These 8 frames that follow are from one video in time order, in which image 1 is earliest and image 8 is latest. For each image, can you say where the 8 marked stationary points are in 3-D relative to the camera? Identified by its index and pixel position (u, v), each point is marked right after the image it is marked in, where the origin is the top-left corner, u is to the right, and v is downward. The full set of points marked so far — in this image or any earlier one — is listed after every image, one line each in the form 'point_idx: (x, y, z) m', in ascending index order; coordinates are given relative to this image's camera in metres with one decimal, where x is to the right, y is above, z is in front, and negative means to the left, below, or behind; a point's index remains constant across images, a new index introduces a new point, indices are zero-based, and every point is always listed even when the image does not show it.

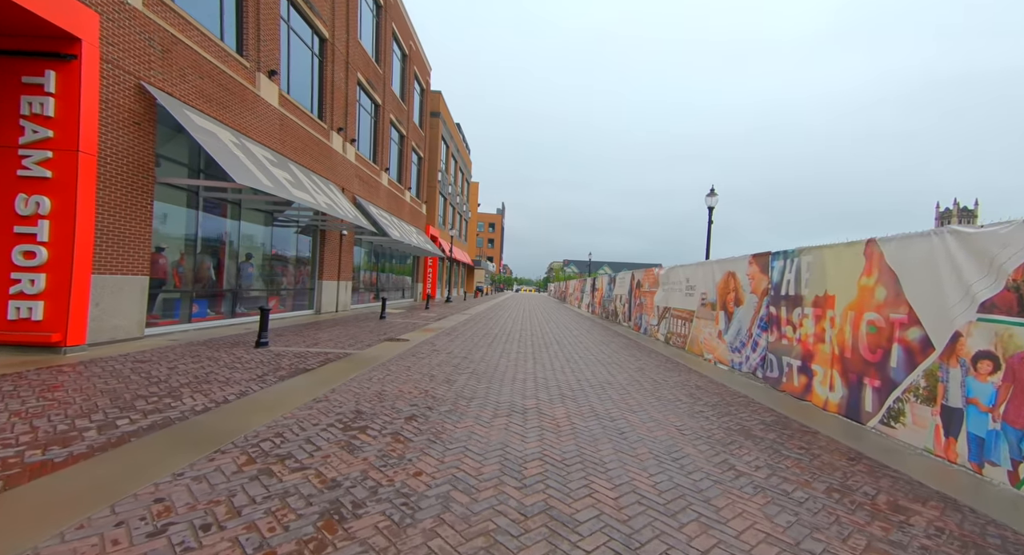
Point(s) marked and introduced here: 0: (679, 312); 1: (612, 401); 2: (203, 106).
0: (+4.8, -1.0, +12.1) m
1: (+1.4, -1.7, +5.9) m
2: (-6.8, +3.8, +9.2) m
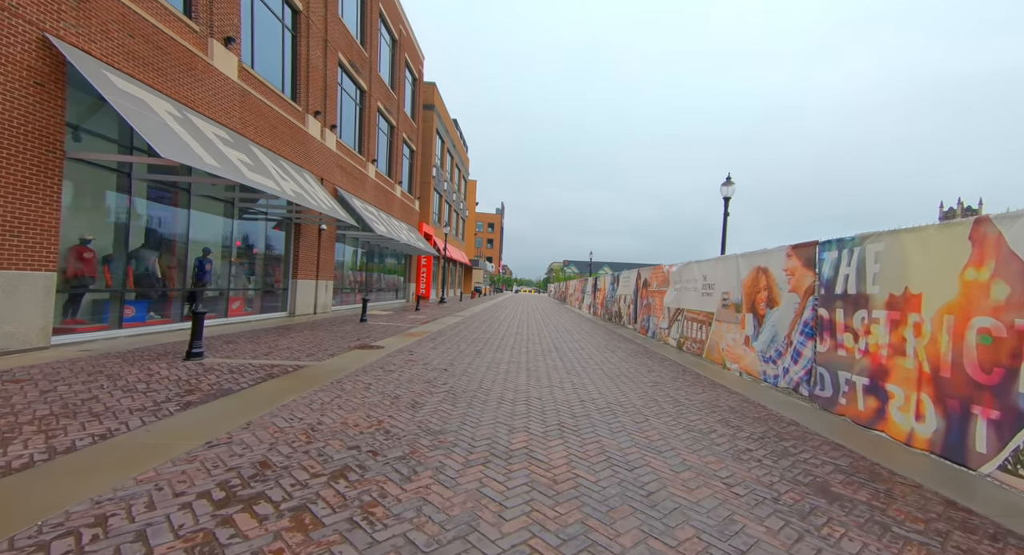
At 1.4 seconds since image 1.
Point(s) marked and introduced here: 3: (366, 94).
0: (+4.6, -0.9, +10.7) m
1: (+1.2, -1.6, +4.4) m
2: (-7.0, +3.8, +7.8) m
3: (-6.4, +8.0, +18.5) m
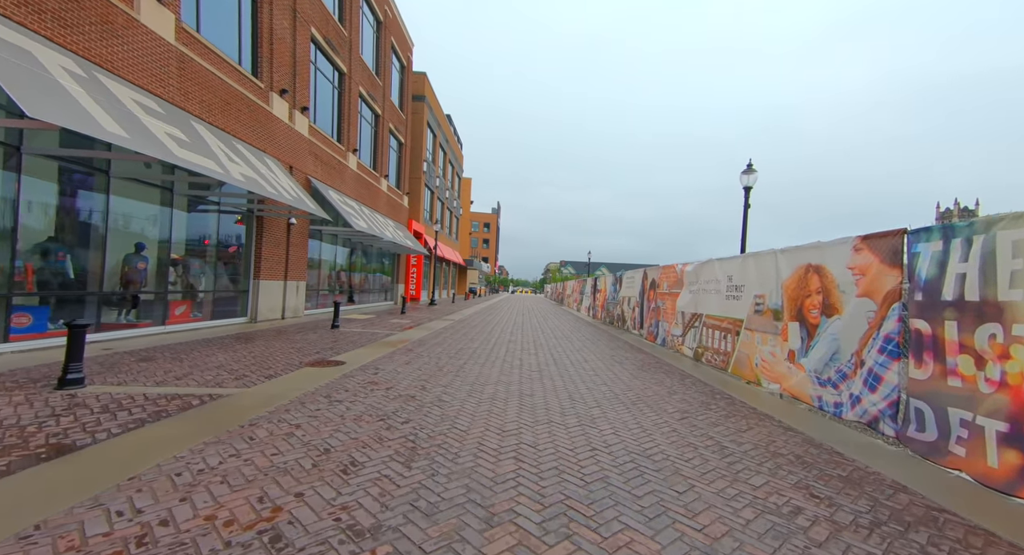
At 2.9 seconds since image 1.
0: (+4.4, -0.9, +9.1) m
1: (+1.1, -1.6, +2.8) m
2: (-7.2, +3.8, +6.1) m
3: (-6.7, +8.0, +16.8) m
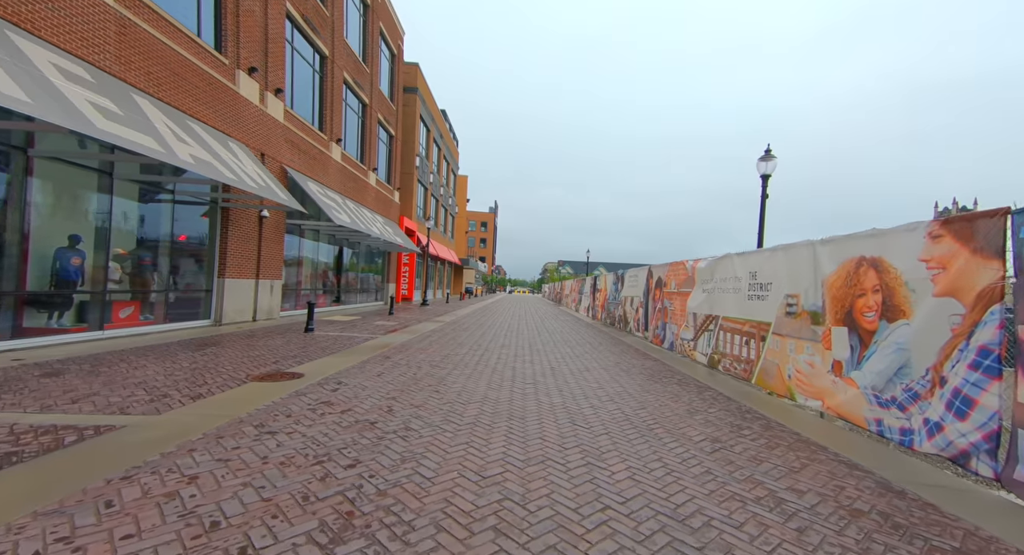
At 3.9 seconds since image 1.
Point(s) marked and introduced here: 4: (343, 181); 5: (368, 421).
0: (+4.2, -0.9, +8.0) m
1: (+1.0, -1.6, +1.7) m
2: (-7.3, +3.9, +5.0) m
3: (-6.9, +8.1, +15.7) m
4: (-7.0, +4.0, +17.4) m
5: (-1.5, -1.5, +4.3) m
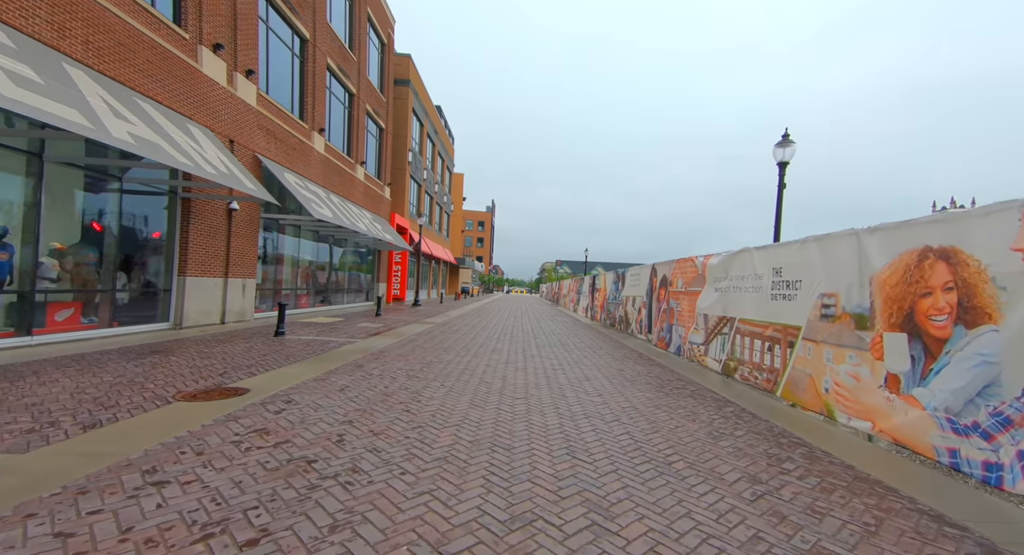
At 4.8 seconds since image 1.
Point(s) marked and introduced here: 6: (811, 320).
0: (+4.1, -0.8, +7.0) m
1: (+0.8, -1.6, +0.7) m
2: (-7.5, +3.9, +3.9) m
3: (-7.1, +8.1, +14.6) m
4: (-7.2, +4.0, +16.4) m
5: (-1.6, -1.4, +3.3) m
6: (+4.1, -0.6, +5.7) m
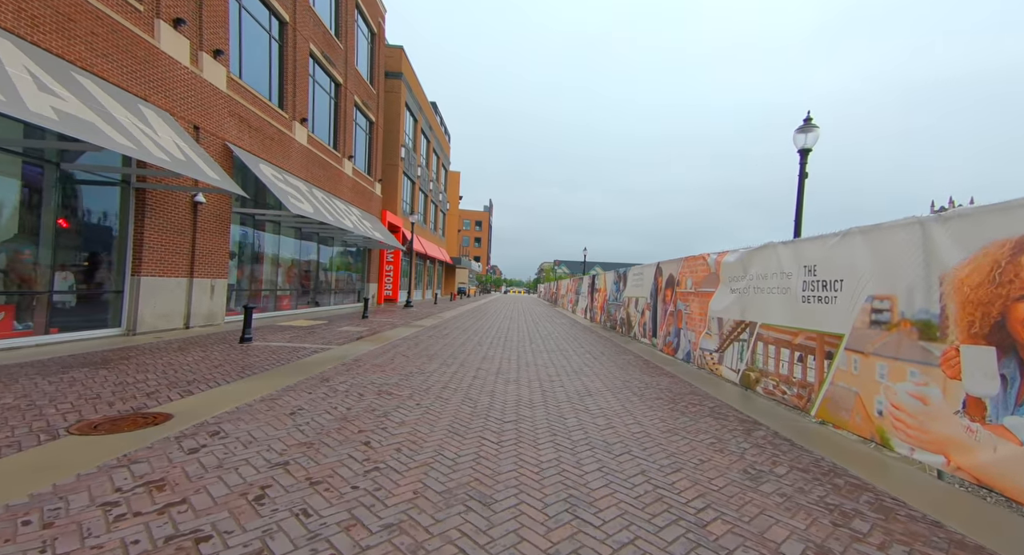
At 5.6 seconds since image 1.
0: (+3.9, -0.8, +6.1) m
1: (+0.7, -1.5, -0.2) m
2: (-7.6, +3.9, +3.0) m
3: (-7.3, +8.1, +13.7) m
4: (-7.4, +4.0, +15.4) m
5: (-1.7, -1.4, +2.3) m
6: (+3.9, -0.6, +4.8) m
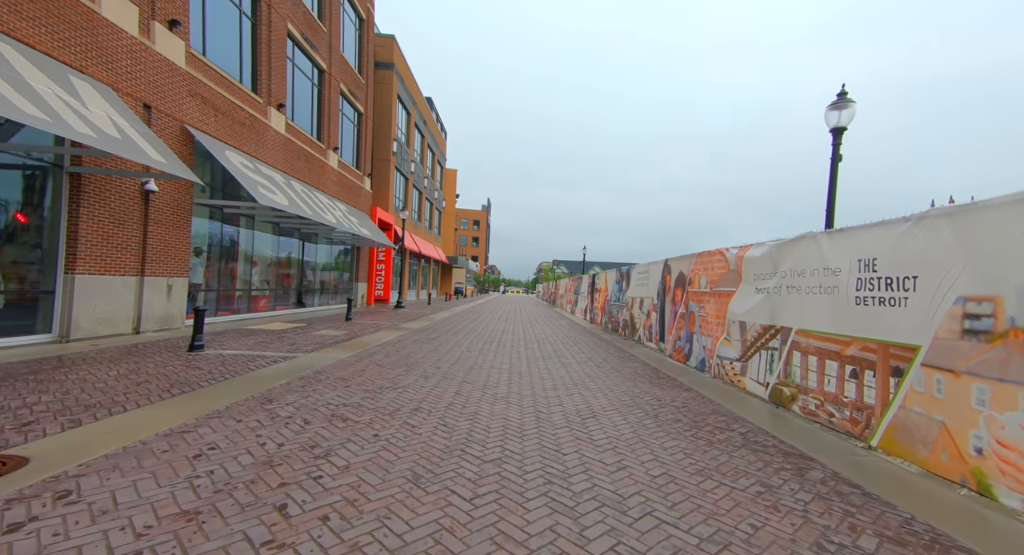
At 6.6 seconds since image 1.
0: (+3.8, -0.8, +5.0) m
1: (+0.6, -1.5, -1.3) m
2: (-7.7, +3.9, +1.8) m
3: (-7.4, +8.1, +12.6) m
4: (-7.6, +4.1, +14.3) m
5: (-1.9, -1.4, +1.2) m
6: (+3.8, -0.5, +3.7) m
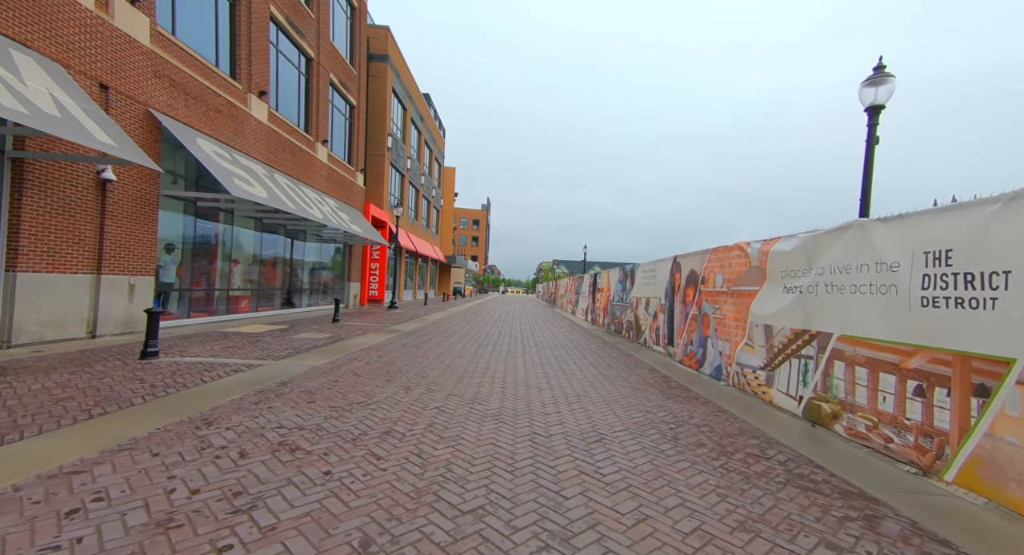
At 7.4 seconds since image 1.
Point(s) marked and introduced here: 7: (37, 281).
0: (+3.7, -0.8, +4.2) m
1: (+0.5, -1.5, -2.1) m
2: (-7.8, +4.0, +1.0) m
3: (-7.5, +8.2, +11.7) m
4: (-7.7, +4.1, +13.5) m
5: (-2.0, -1.3, +0.4) m
6: (+3.7, -0.5, +2.9) m
7: (-7.8, -0.1, +7.0) m
